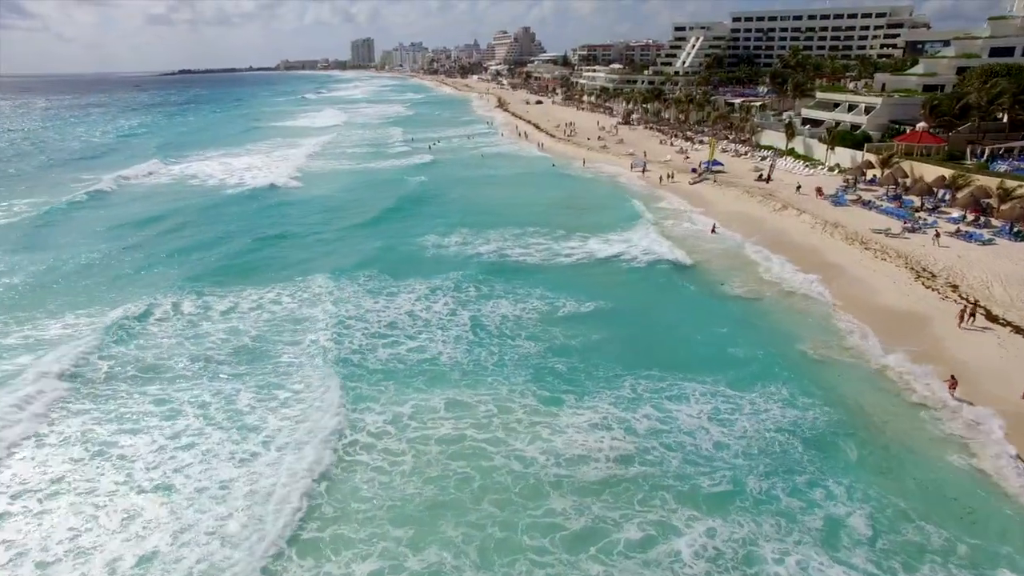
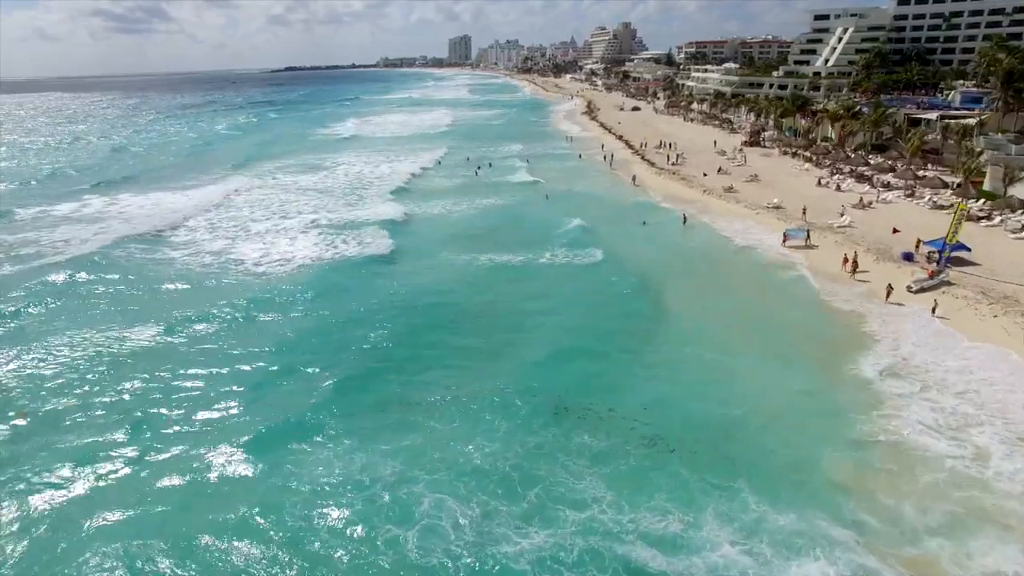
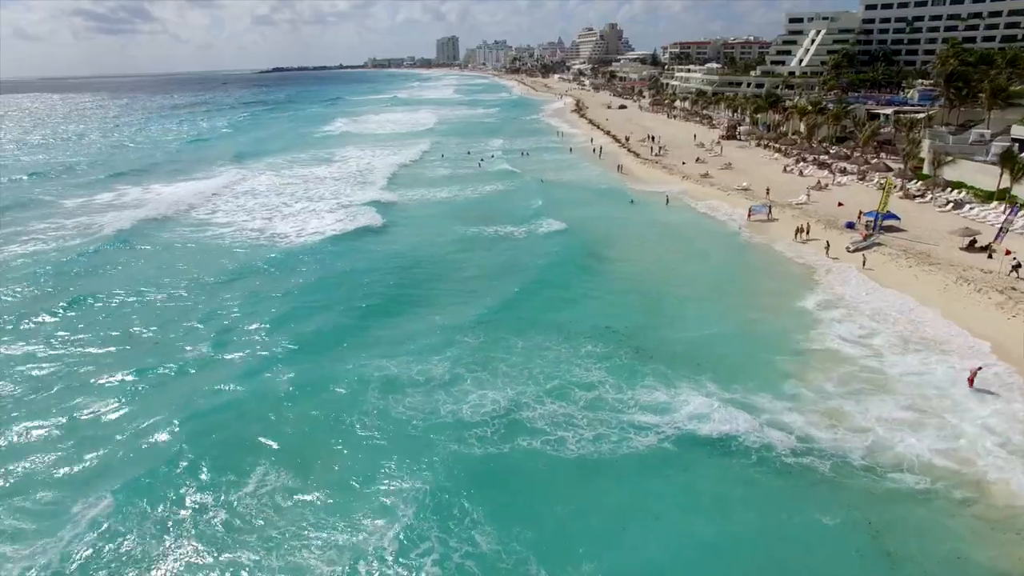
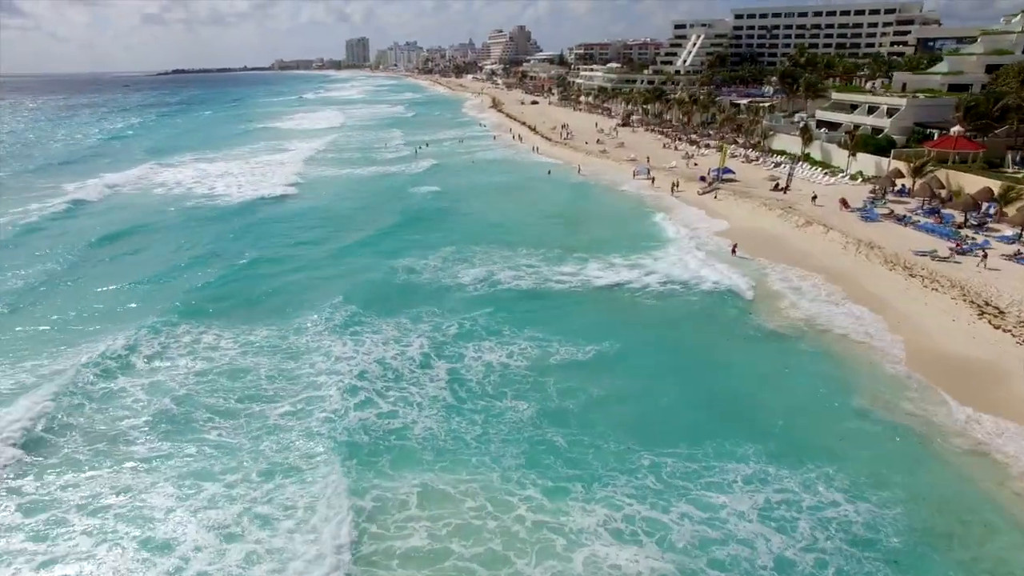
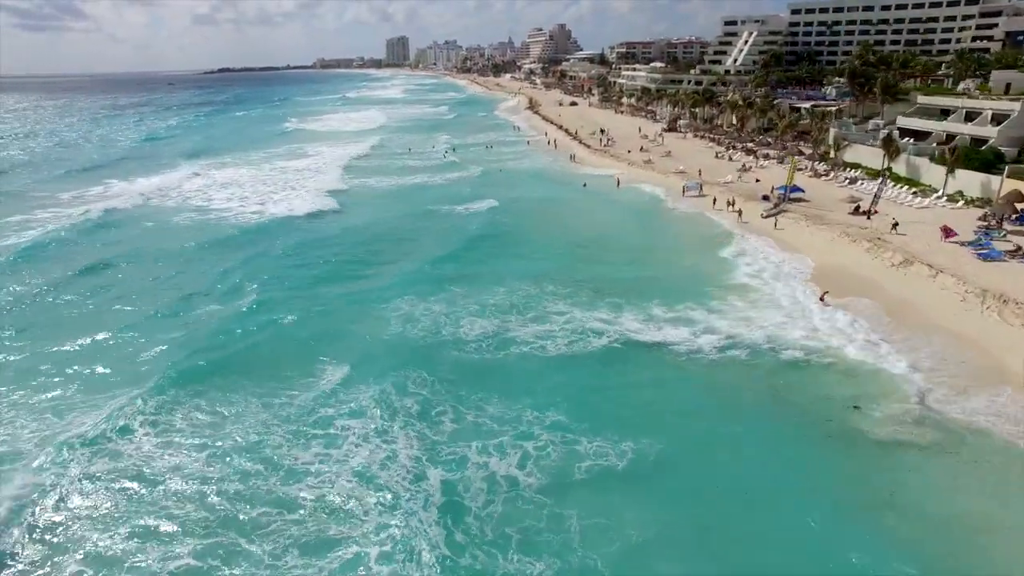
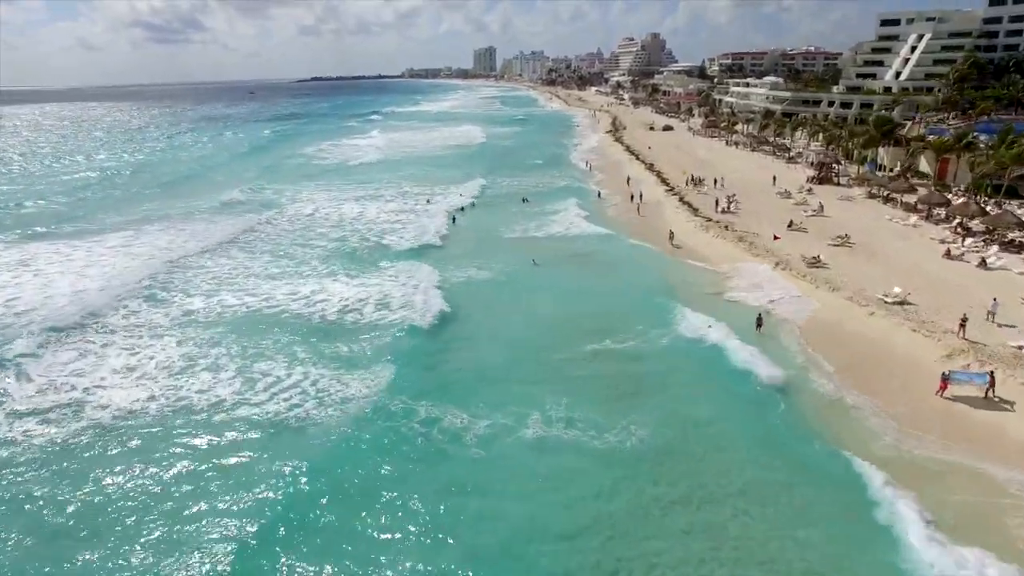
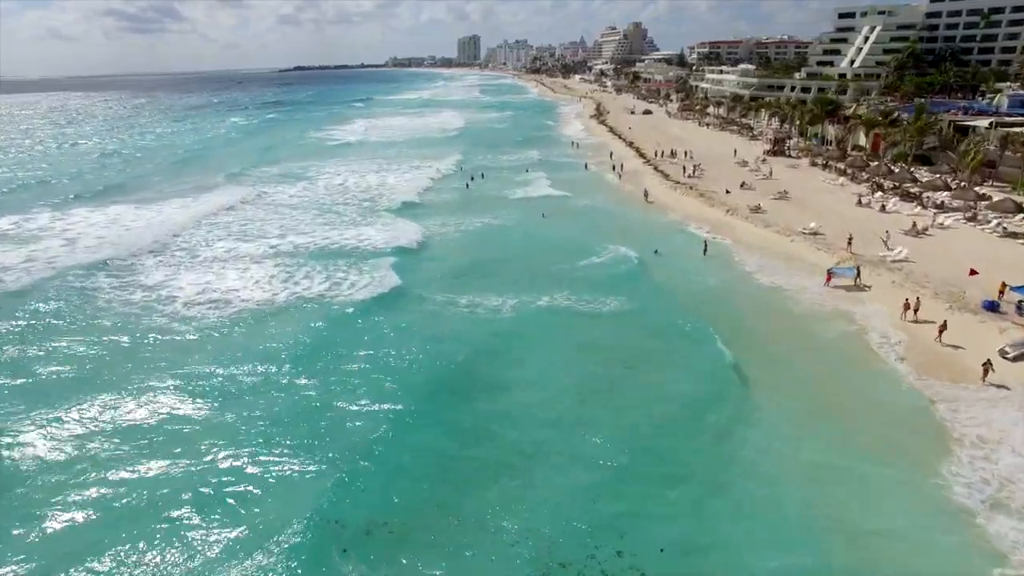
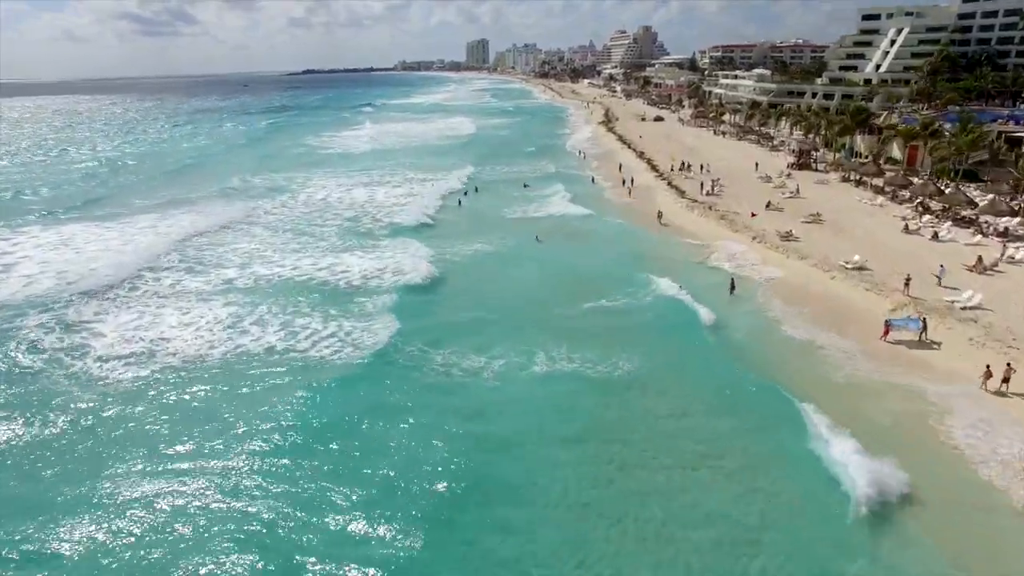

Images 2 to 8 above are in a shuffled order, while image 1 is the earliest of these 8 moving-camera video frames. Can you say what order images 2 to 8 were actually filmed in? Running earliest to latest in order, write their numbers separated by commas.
4, 5, 3, 2, 7, 8, 6
